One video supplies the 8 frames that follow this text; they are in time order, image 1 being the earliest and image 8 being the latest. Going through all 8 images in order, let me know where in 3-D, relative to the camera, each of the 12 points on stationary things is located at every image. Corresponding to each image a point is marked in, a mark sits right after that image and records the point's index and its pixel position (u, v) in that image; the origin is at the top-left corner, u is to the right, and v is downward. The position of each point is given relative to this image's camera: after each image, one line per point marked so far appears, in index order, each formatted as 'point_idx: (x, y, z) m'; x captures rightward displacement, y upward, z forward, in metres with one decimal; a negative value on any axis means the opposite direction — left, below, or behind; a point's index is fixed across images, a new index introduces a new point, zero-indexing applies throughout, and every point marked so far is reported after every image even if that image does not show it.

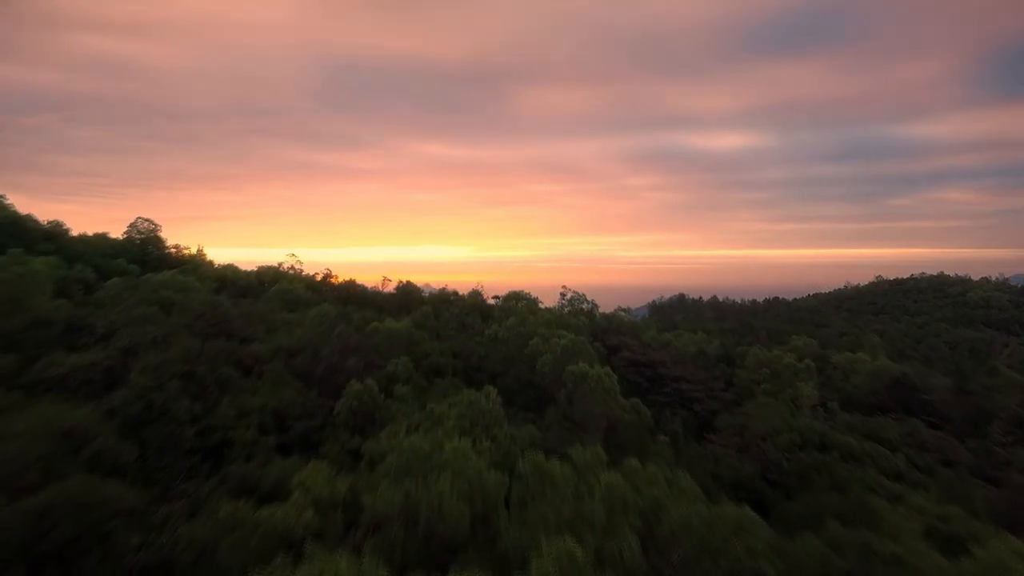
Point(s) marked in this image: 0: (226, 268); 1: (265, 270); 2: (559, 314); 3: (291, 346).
0: (-7.3, +0.5, +16.4) m
1: (-6.6, +0.5, +17.1) m
2: (+1.1, -0.7, +15.2) m
3: (-3.2, -0.9, +9.3) m
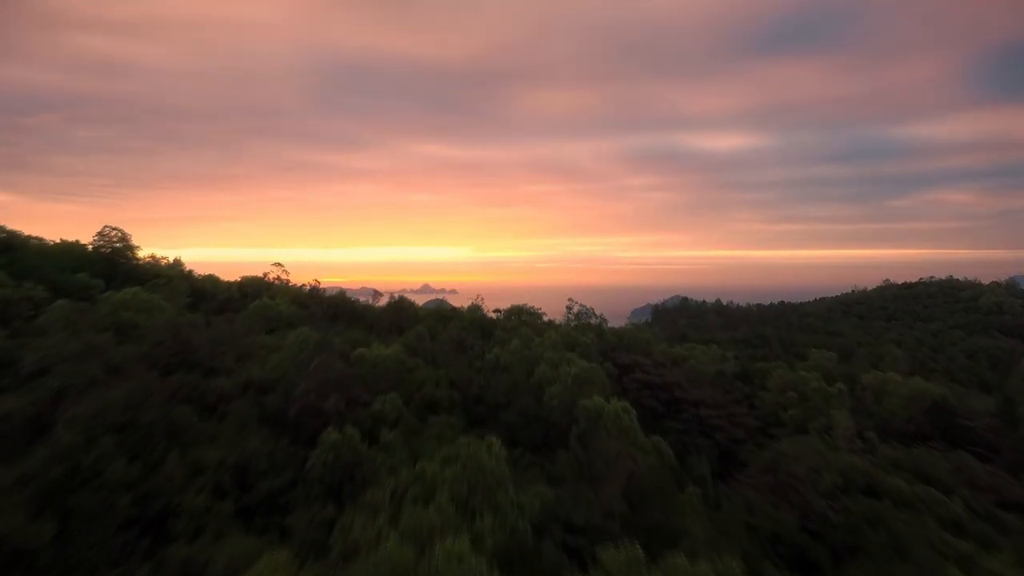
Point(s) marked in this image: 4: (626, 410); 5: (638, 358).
0: (-7.2, +0.2, +15.1) m
1: (-6.5, +0.1, +15.9) m
2: (+1.2, -1.0, +14.0) m
3: (-3.2, -1.2, +8.1) m
4: (+1.6, -1.7, +8.8) m
5: (+2.9, -1.6, +14.5) m
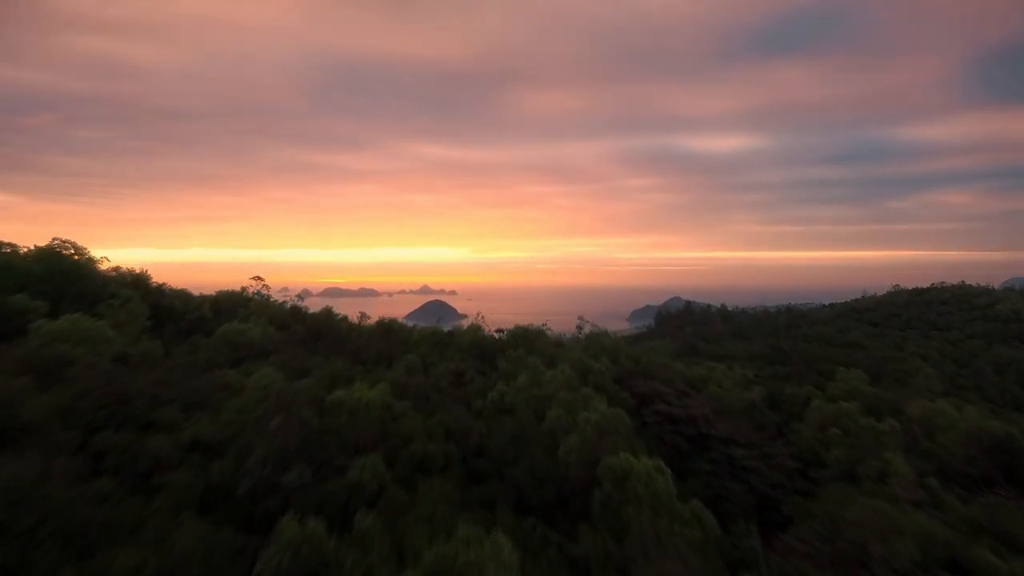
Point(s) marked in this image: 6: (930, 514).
0: (-7.2, -0.2, +13.6) m
1: (-6.4, -0.2, +14.3) m
2: (+1.3, -1.4, +12.4) m
3: (-3.1, -1.5, +6.5) m
4: (+1.7, -2.1, +7.2) m
5: (+3.0, -2.0, +13.0) m
6: (+5.9, -3.1, +8.9) m
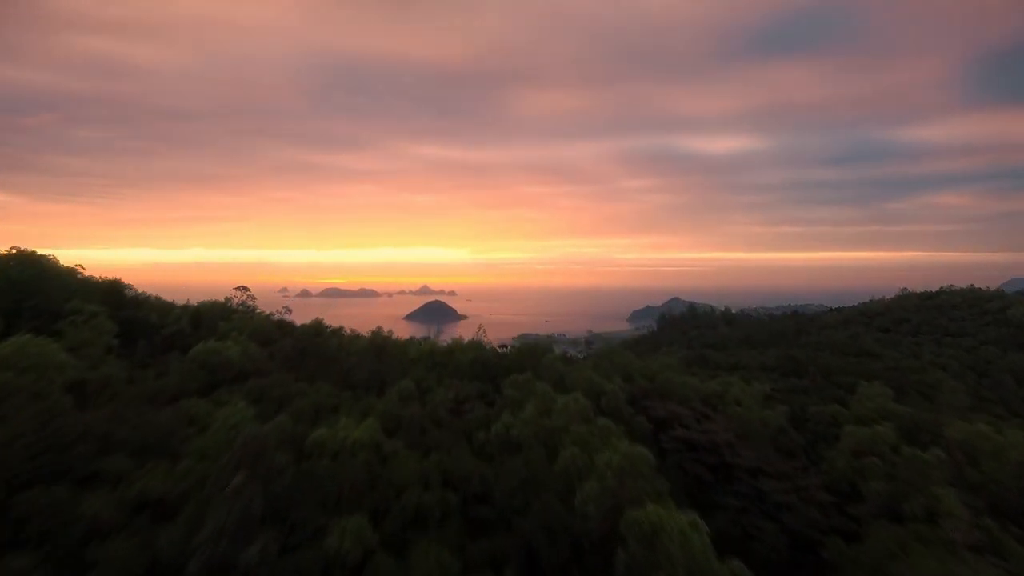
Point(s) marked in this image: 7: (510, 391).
0: (-7.1, -0.5, +12.5) m
1: (-6.3, -0.5, +13.2) m
2: (+1.3, -1.6, +11.4) m
3: (-3.0, -1.8, +5.5) m
4: (+1.7, -2.3, +6.2) m
5: (+3.0, -2.2, +11.9) m
6: (+5.9, -3.4, +7.8) m
7: (0.0, -1.5, +9.2) m
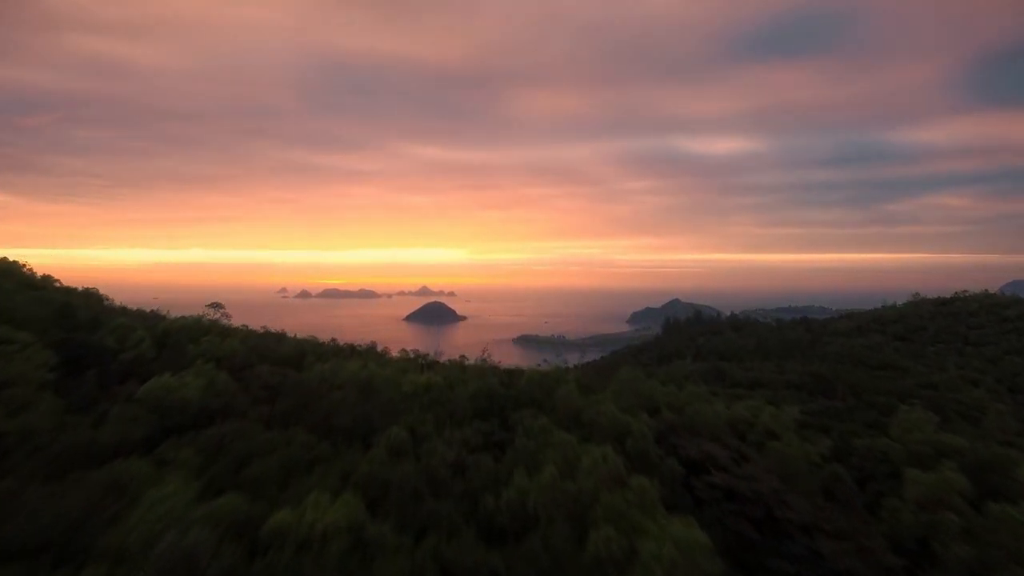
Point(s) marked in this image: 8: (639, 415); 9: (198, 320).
0: (-6.9, -0.8, +10.9) m
1: (-6.2, -0.8, +11.7) m
2: (+1.5, -2.0, +9.8) m
3: (-2.8, -2.1, +3.9) m
4: (+1.9, -2.6, +4.6) m
5: (+3.2, -2.6, +10.4) m
6: (+6.1, -3.7, +6.3) m
7: (+0.1, -1.8, +7.7) m
8: (+2.1, -2.1, +10.4) m
9: (-6.4, -0.8, +13.0) m
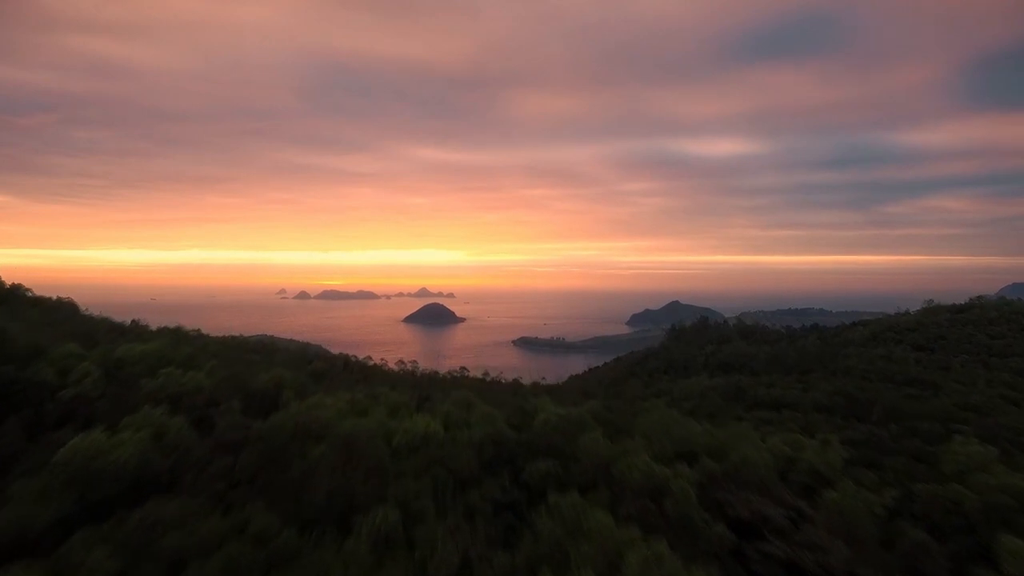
0: (-6.7, -1.1, +9.3) m
1: (-6.0, -1.1, +10.0) m
2: (+1.7, -2.3, +8.1) m
3: (-2.6, -2.4, +2.2) m
4: (+2.1, -3.0, +2.9) m
5: (+3.4, -2.9, +8.7) m
6: (+6.3, -4.1, +4.6) m
7: (+0.3, -2.2, +6.0) m
8: (+2.3, -2.4, +8.8) m
9: (-6.2, -1.1, +11.4) m
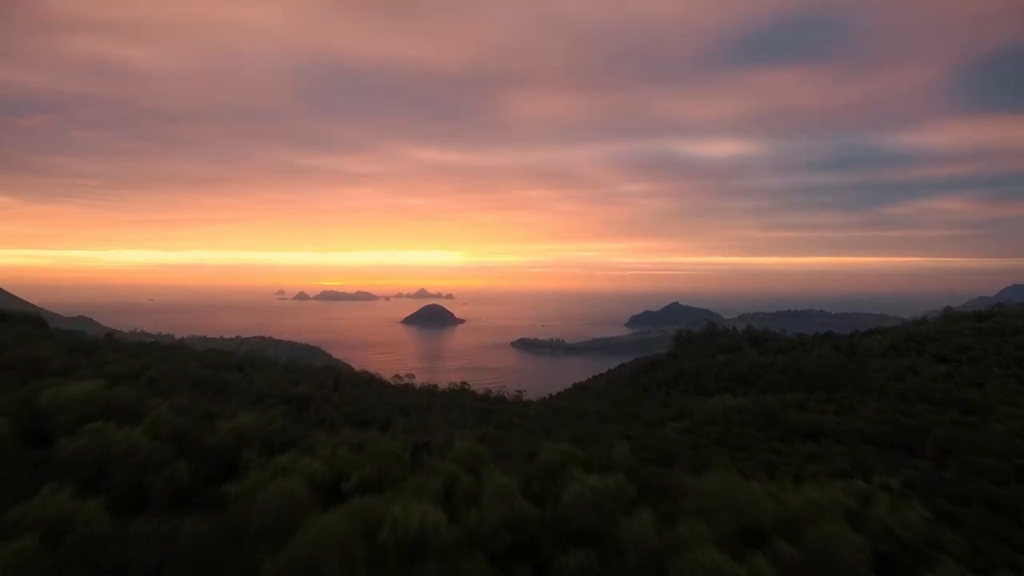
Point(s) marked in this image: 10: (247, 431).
0: (-6.5, -1.5, +7.2) m
1: (-5.8, -1.5, +7.9) m
2: (+1.9, -2.7, +6.1) m
3: (-2.4, -2.8, +0.2) m
4: (+2.3, -3.4, +0.9) m
5: (+3.6, -3.3, +6.7) m
6: (+6.5, -4.5, +2.6) m
7: (+0.6, -2.6, +4.0) m
8: (+2.5, -2.8, +6.7) m
9: (-6.0, -1.5, +9.3) m
10: (-3.6, -1.8, +8.8) m
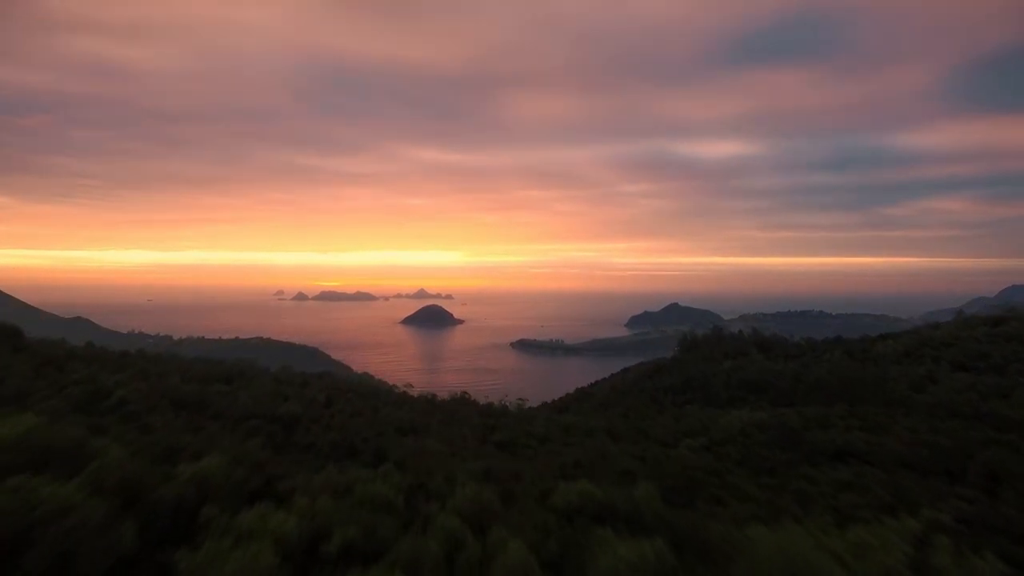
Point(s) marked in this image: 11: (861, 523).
0: (-6.3, -1.8, +5.9) m
1: (-5.6, -1.8, +6.6) m
2: (+2.1, -3.0, +4.8) m
3: (-2.2, -3.1, -1.2) m
4: (+2.5, -3.6, -0.4) m
5: (+3.8, -3.6, +5.3) m
6: (+6.7, -4.7, +1.2) m
7: (+0.7, -2.8, +2.6) m
8: (+2.7, -3.1, +5.4) m
9: (-5.8, -1.8, +8.0) m
10: (-3.5, -2.1, +7.4) m
11: (+6.3, -4.0, +11.4) m
